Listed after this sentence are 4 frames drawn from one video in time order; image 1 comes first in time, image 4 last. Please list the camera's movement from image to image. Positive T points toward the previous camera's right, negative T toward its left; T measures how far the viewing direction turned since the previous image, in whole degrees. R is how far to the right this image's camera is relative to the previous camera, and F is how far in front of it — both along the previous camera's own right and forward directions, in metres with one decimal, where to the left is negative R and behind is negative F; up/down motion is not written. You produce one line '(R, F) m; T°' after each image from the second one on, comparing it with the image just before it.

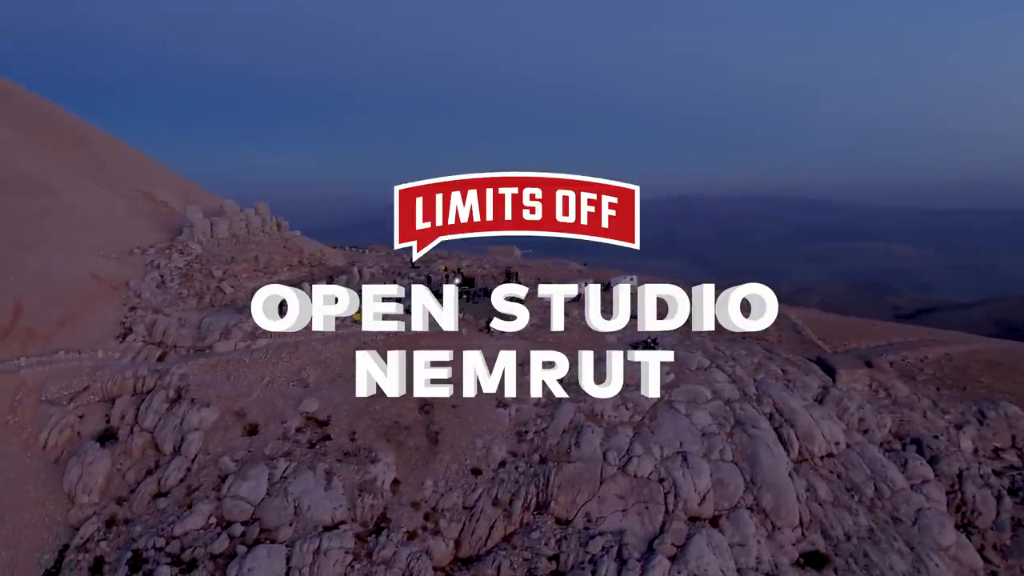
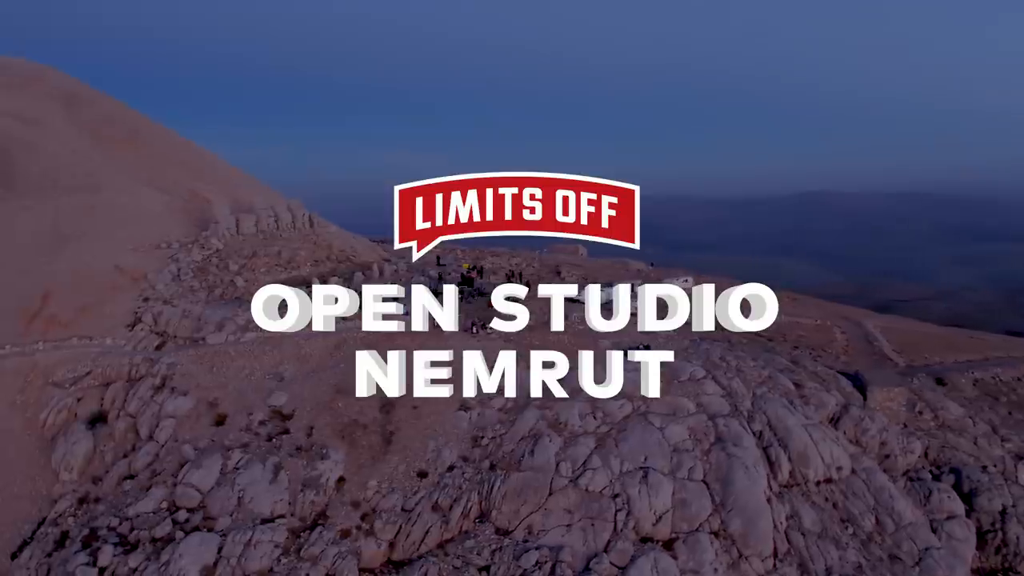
(+2.4, +0.5) m; -9°
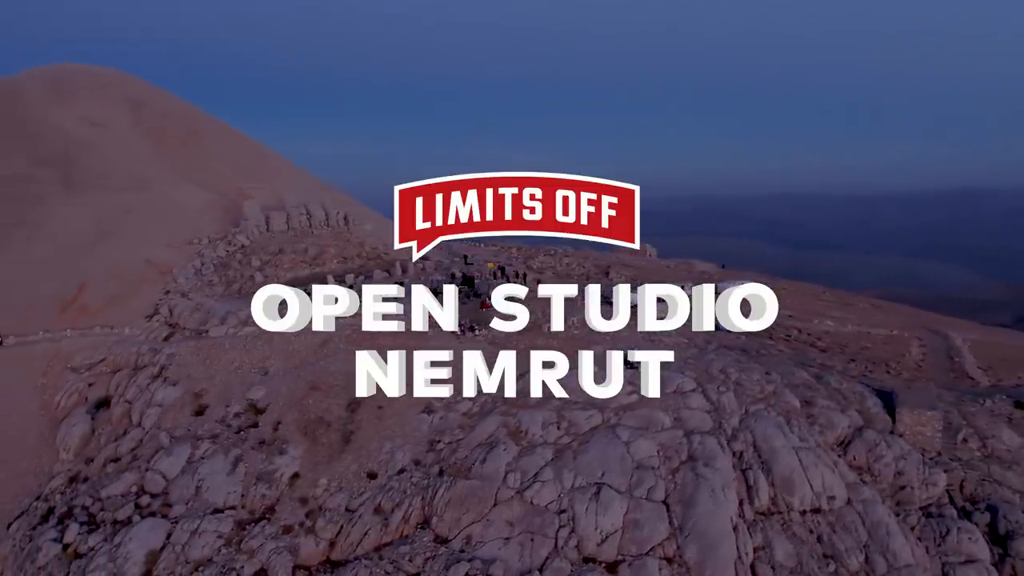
(+2.3, +0.5) m; -9°
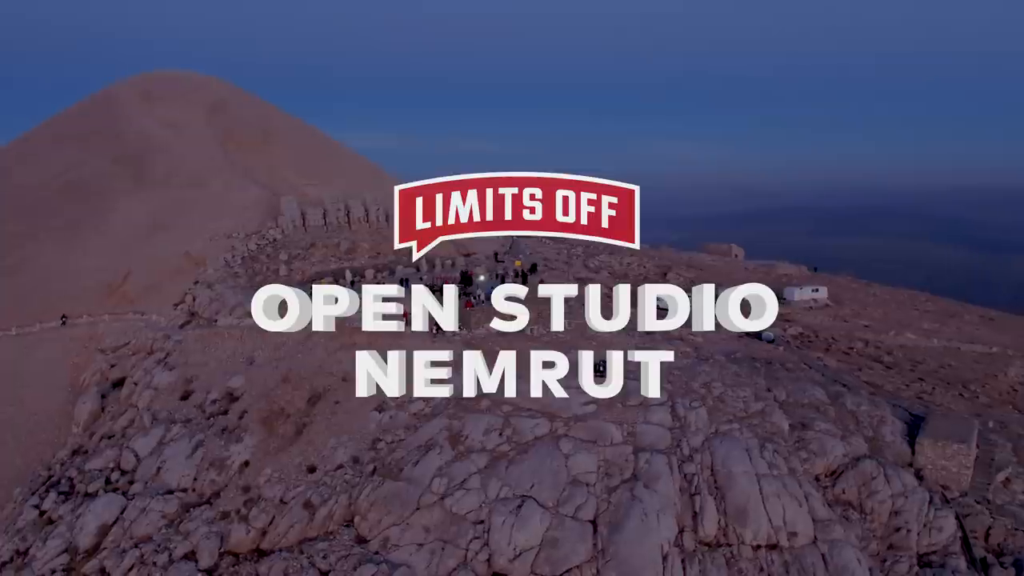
(+2.9, +0.6) m; -11°
